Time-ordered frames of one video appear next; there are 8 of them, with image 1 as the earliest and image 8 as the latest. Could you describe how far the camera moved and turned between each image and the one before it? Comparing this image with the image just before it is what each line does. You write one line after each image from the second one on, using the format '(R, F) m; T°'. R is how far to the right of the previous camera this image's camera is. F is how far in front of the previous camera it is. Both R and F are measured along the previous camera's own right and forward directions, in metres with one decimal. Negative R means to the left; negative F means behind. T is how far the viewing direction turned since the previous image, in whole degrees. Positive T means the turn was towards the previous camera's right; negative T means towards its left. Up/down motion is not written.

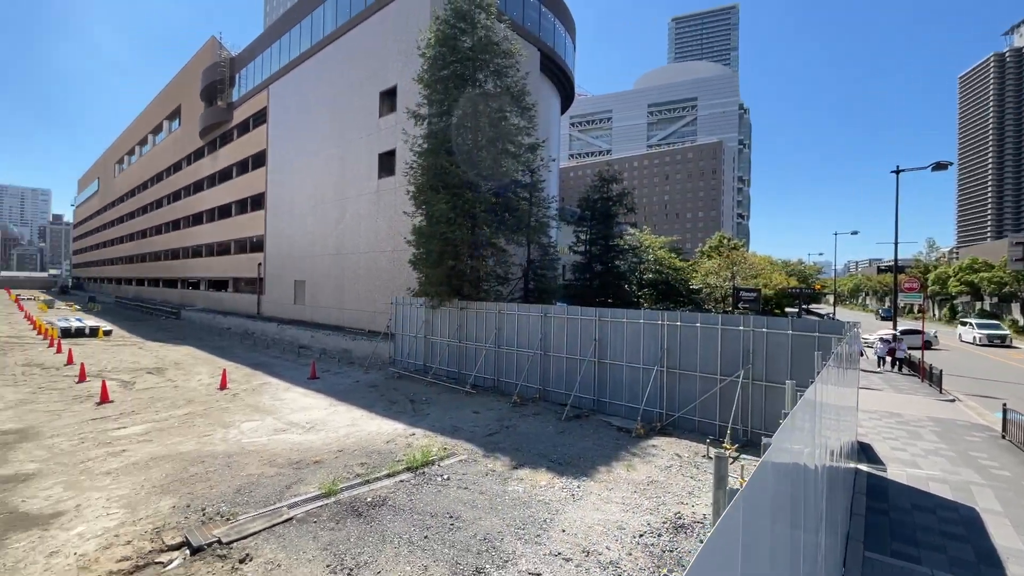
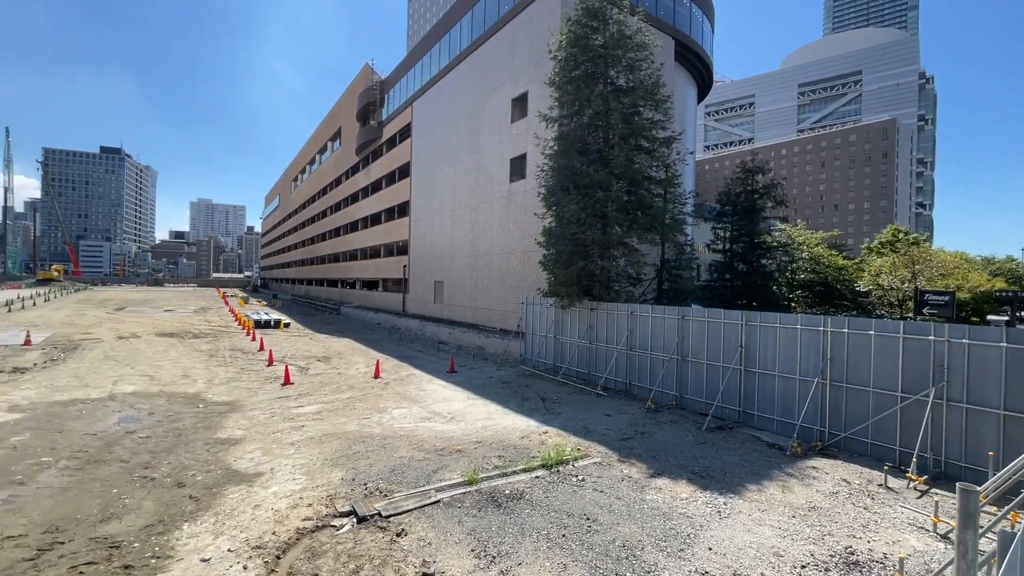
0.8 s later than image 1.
(-0.1, 0.0) m; -15°
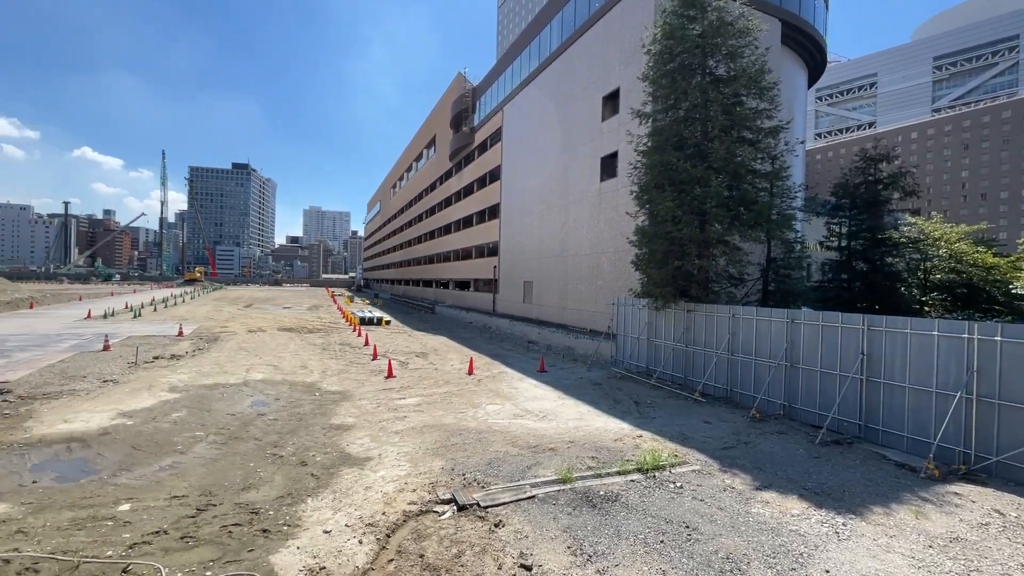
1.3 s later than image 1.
(-0.1, -0.1) m; -10°
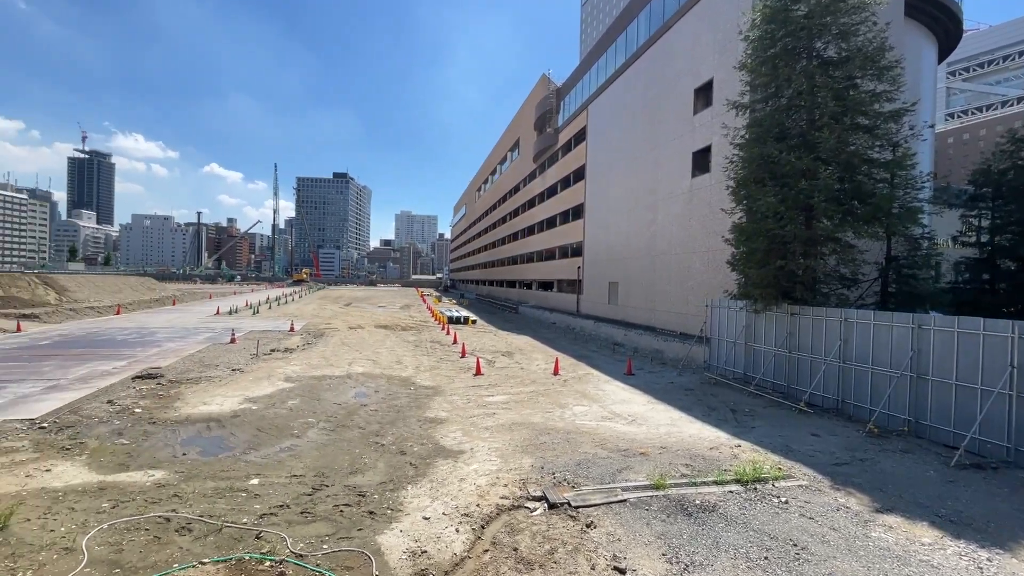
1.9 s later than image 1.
(-0.1, -0.1) m; -10°
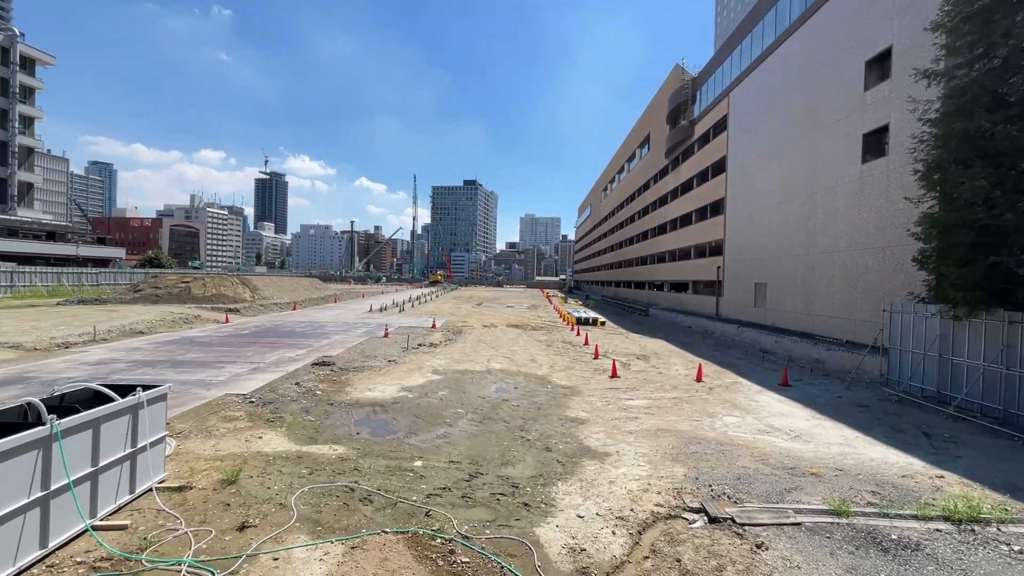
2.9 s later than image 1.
(-0.4, 0.0) m; -15°
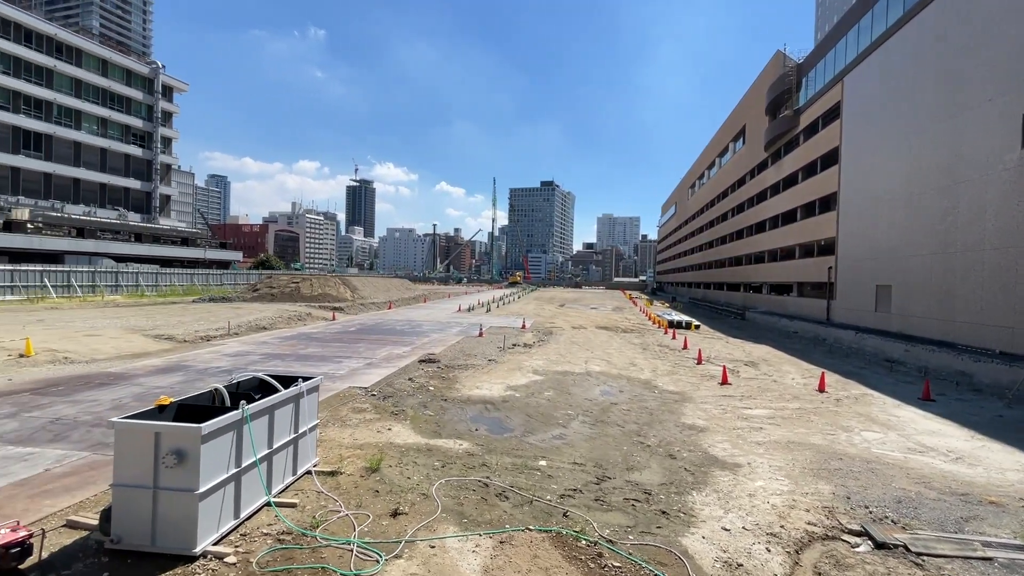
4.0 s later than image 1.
(-0.7, -0.1) m; -9°
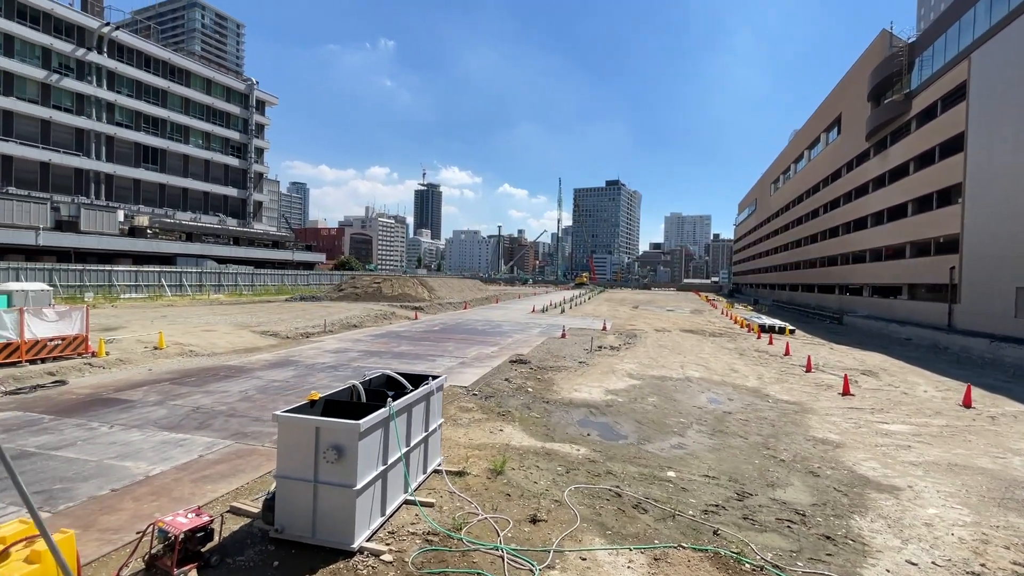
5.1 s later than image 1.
(-0.9, +0.2) m; -7°
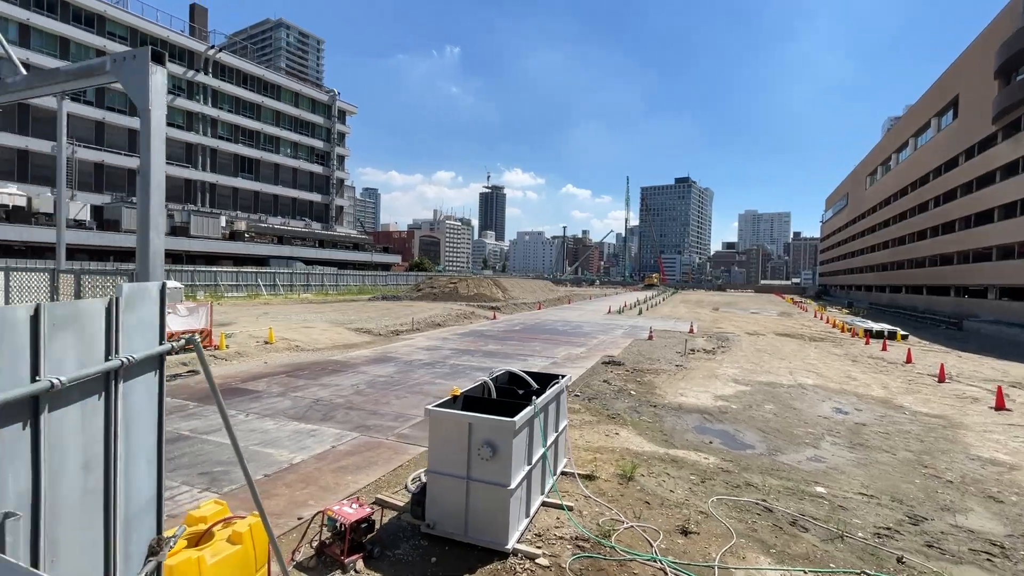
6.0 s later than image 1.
(-0.9, +0.1) m; -7°
